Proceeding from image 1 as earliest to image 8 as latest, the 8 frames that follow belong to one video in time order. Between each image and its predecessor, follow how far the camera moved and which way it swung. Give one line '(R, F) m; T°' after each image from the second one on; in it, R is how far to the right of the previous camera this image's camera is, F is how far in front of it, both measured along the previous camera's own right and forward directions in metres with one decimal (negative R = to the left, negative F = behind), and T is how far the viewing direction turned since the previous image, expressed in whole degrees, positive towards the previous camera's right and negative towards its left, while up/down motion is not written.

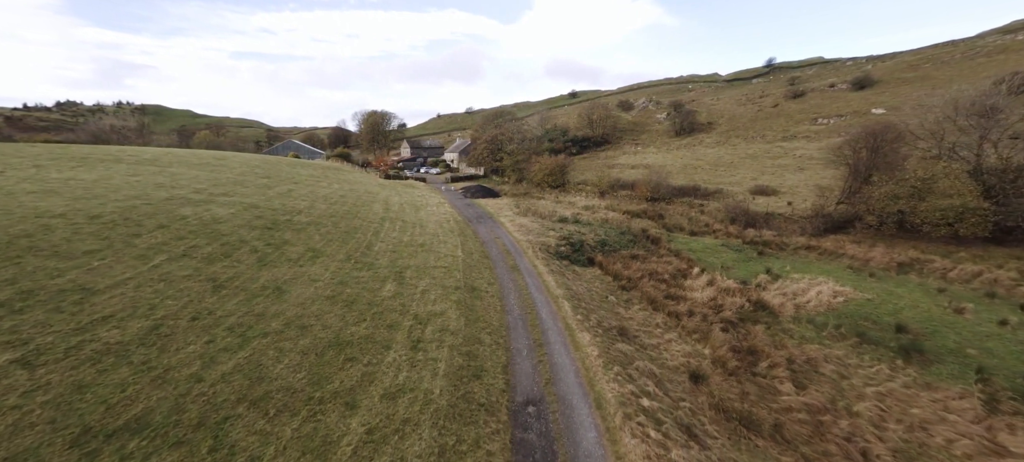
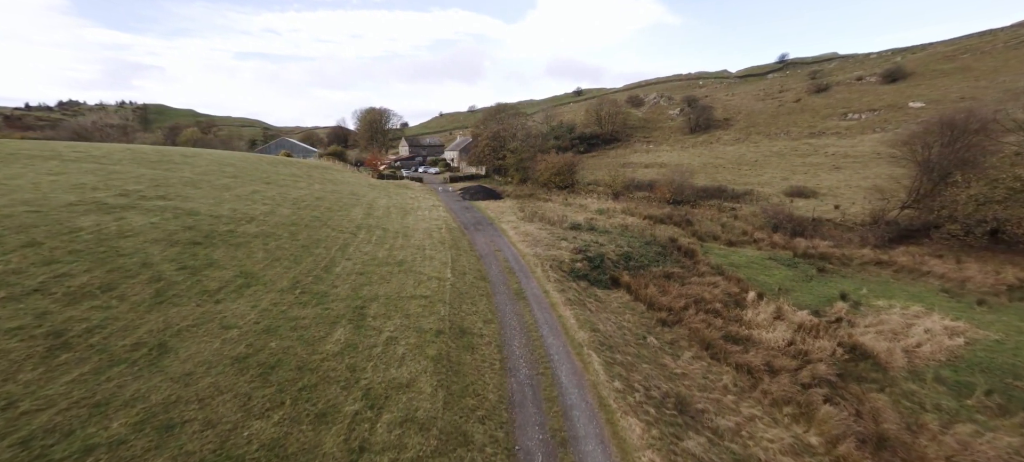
(-0.1, +5.8) m; 0°
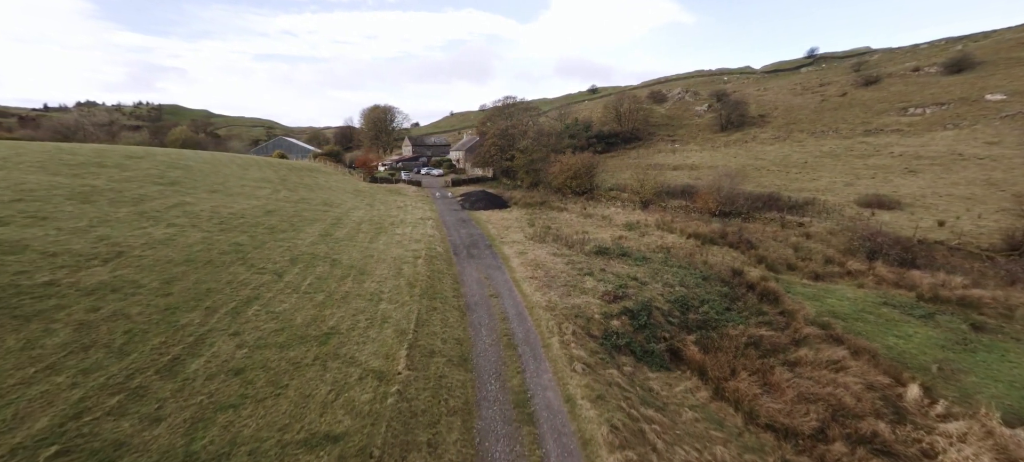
(+0.3, +8.3) m; -2°
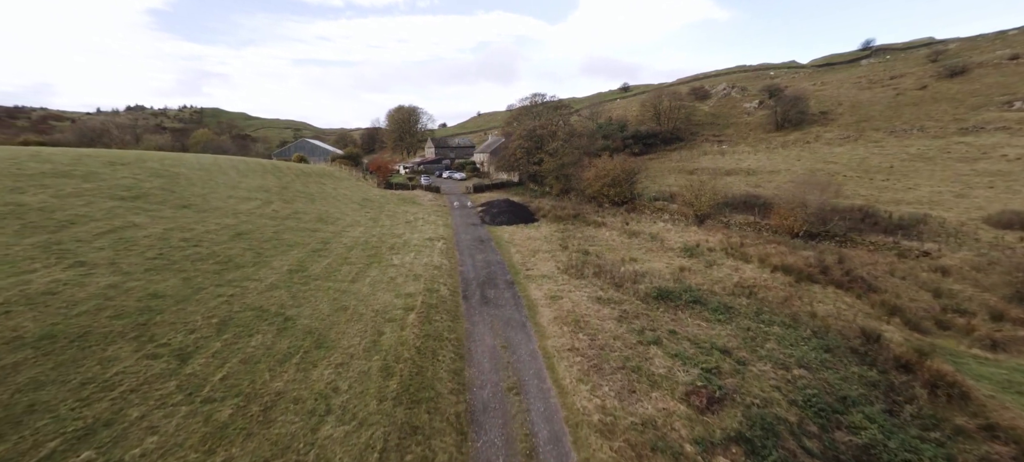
(-0.2, +6.4) m; -4°
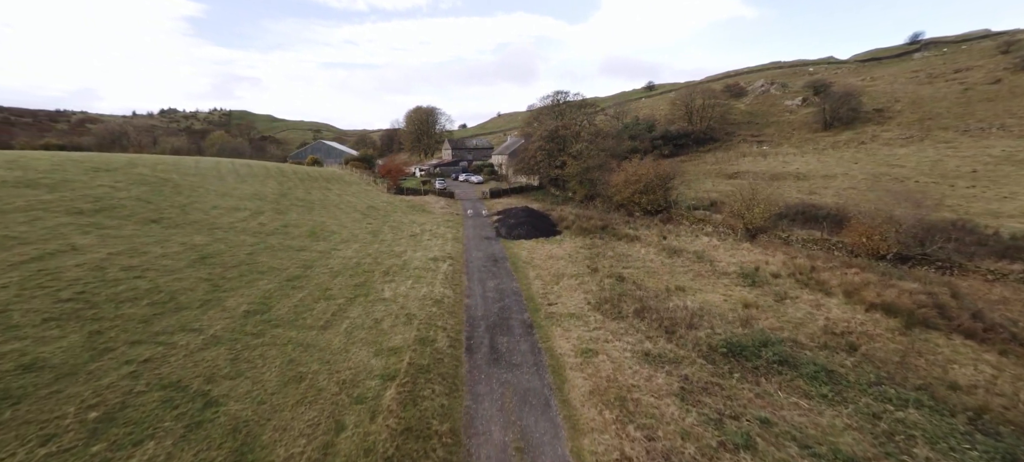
(0.0, +4.5) m; -3°
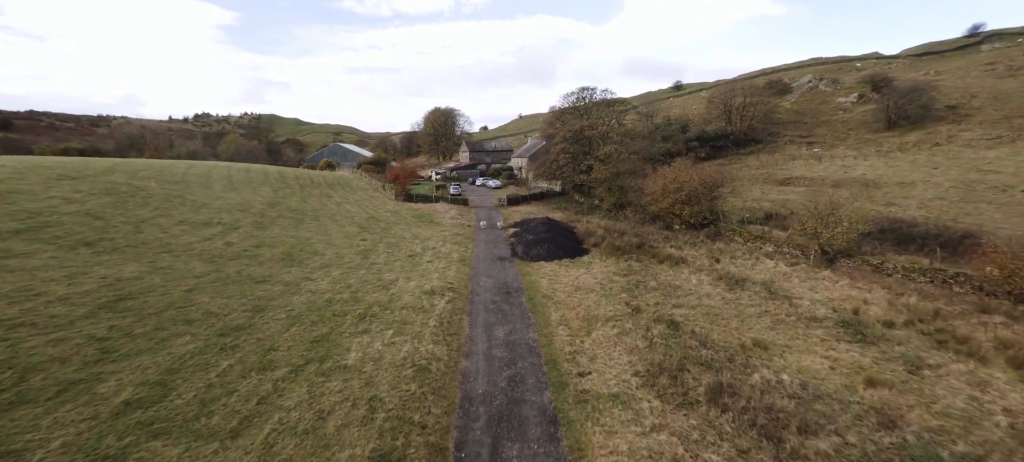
(+0.1, +5.4) m; -3°
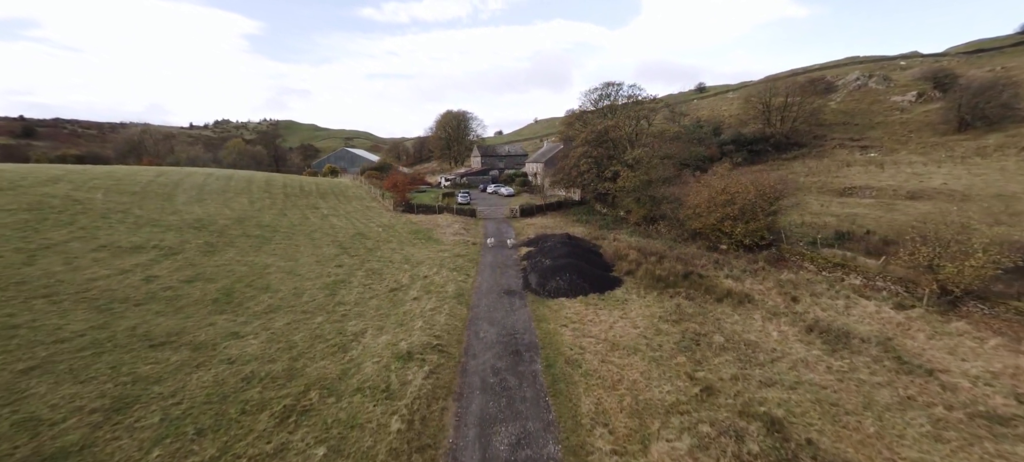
(+0.1, +6.0) m; -2°
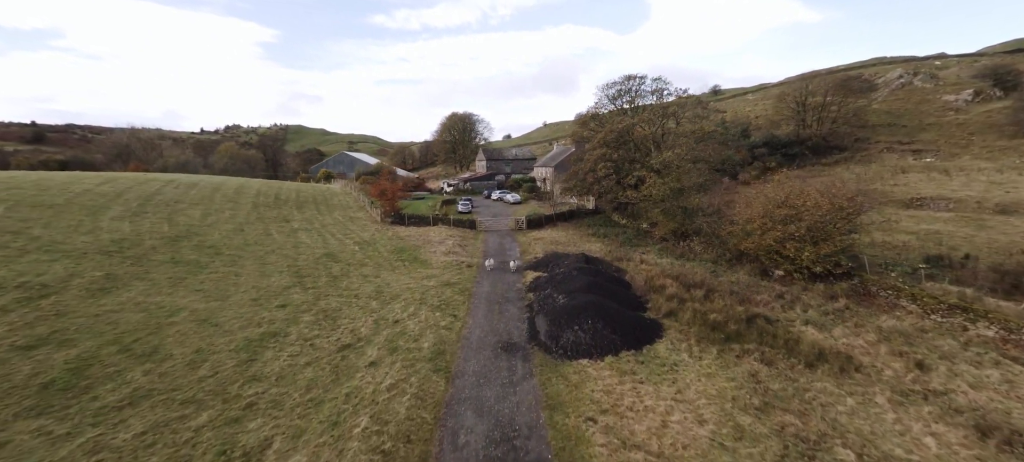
(+0.2, +6.1) m; -1°
